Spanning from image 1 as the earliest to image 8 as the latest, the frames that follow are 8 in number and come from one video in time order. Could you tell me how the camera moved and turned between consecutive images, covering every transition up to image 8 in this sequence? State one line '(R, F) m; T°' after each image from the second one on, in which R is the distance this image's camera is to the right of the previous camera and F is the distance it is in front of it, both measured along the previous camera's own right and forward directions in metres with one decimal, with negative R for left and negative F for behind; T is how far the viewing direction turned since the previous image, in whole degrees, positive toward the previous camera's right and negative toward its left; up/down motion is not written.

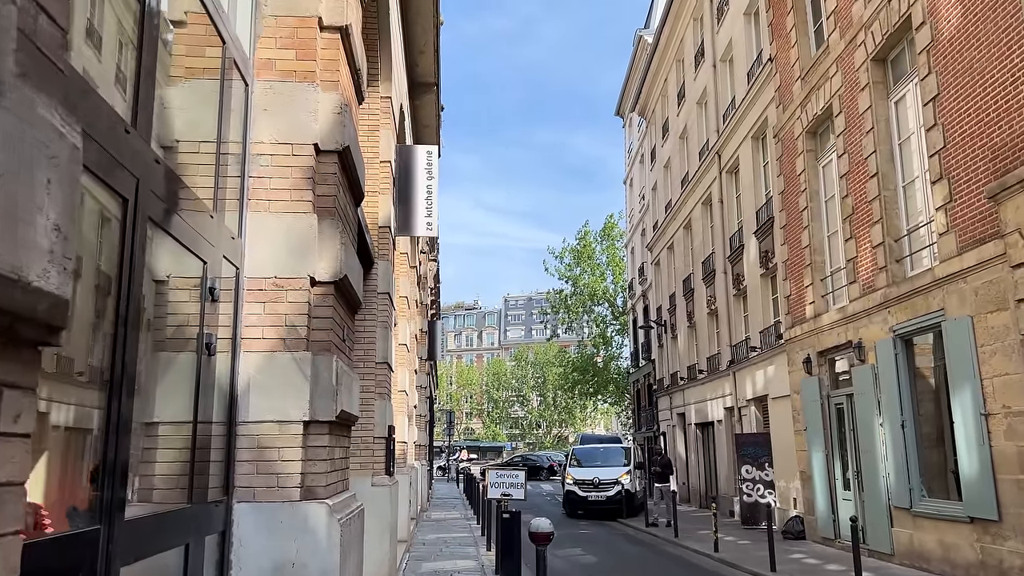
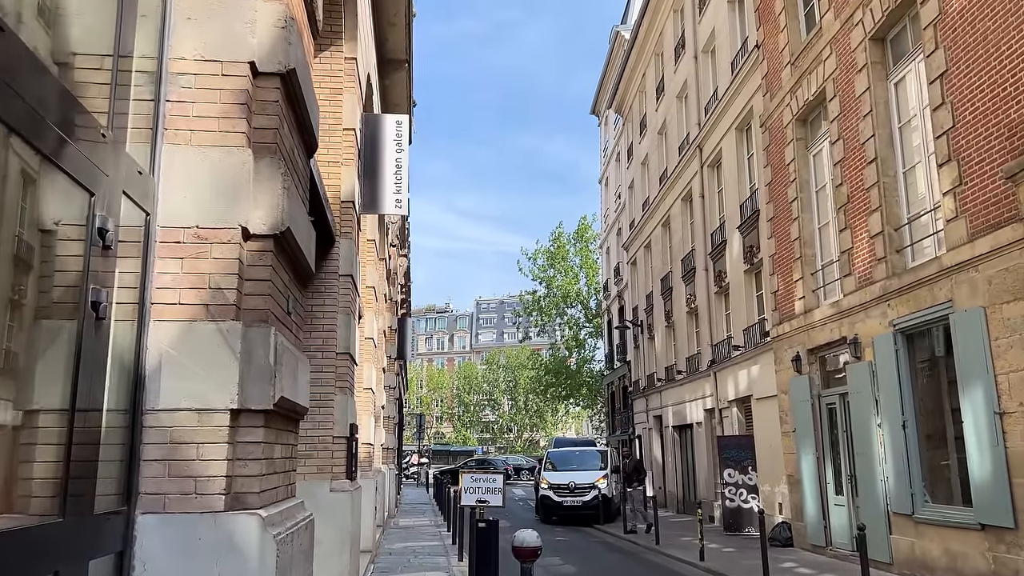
(-0.1, +0.8) m; +2°
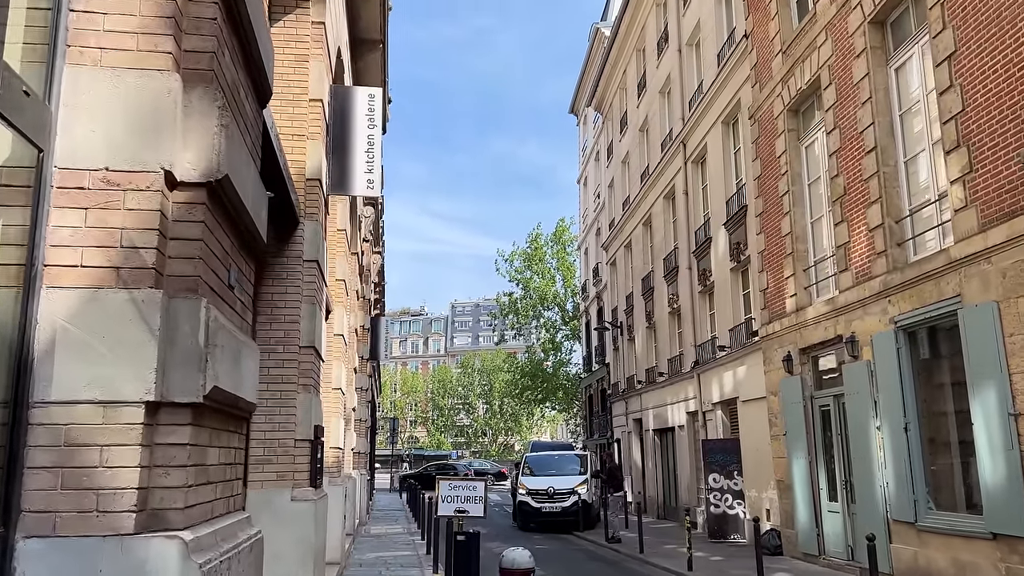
(-0.1, +0.7) m; +2°
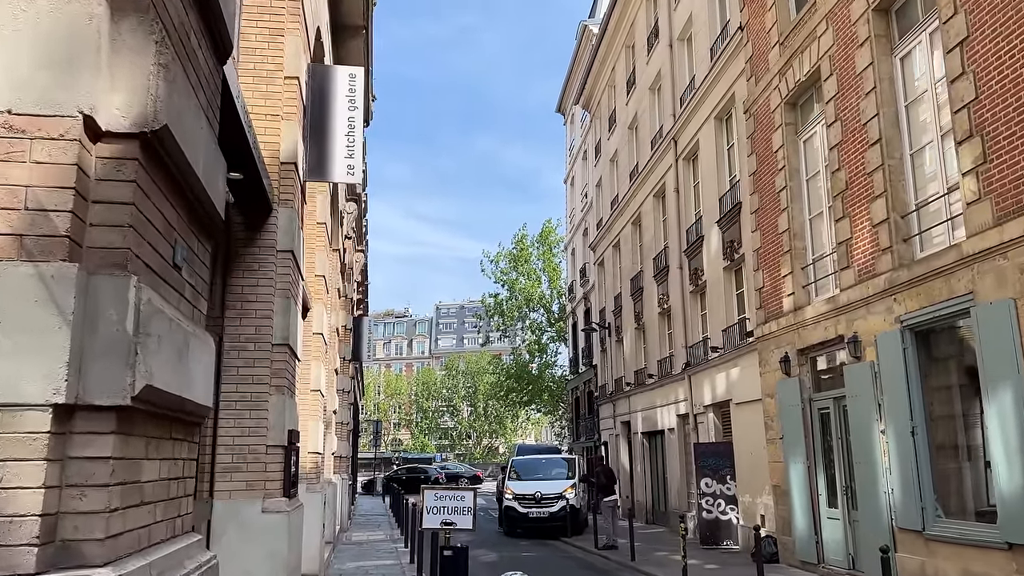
(-0.1, +0.5) m; +1°
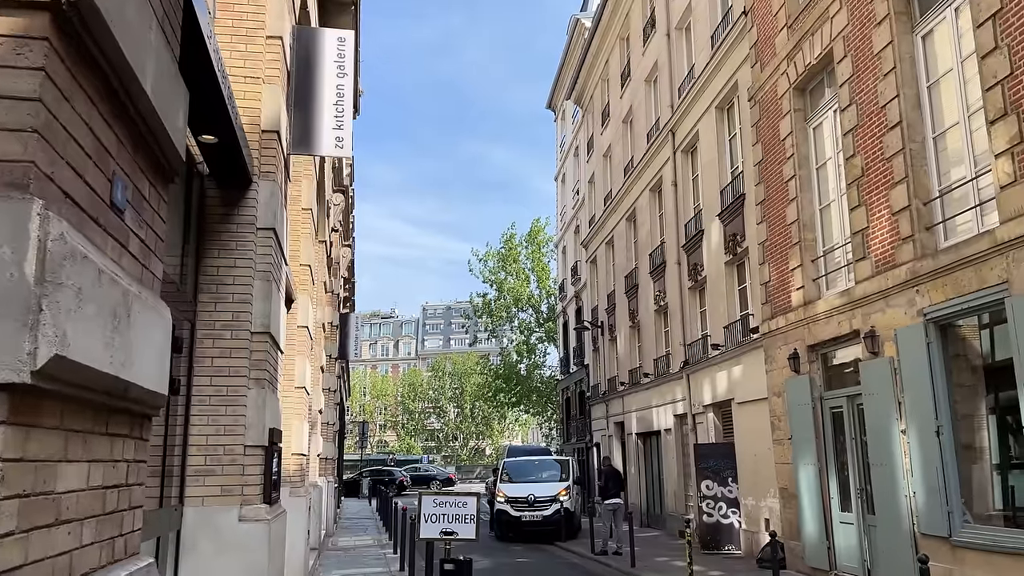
(-0.1, +0.6) m; +1°
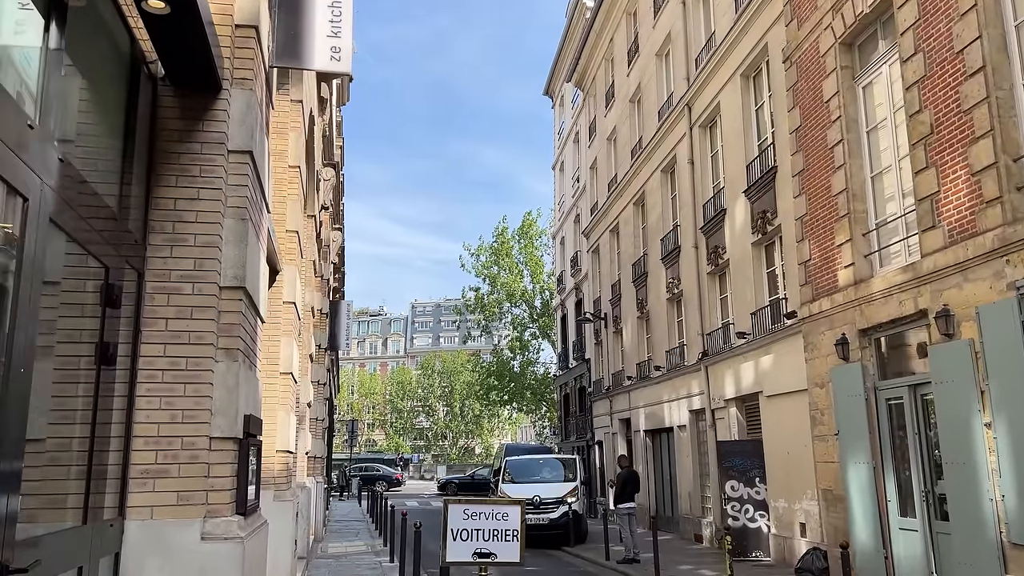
(-0.3, +1.3) m; +1°
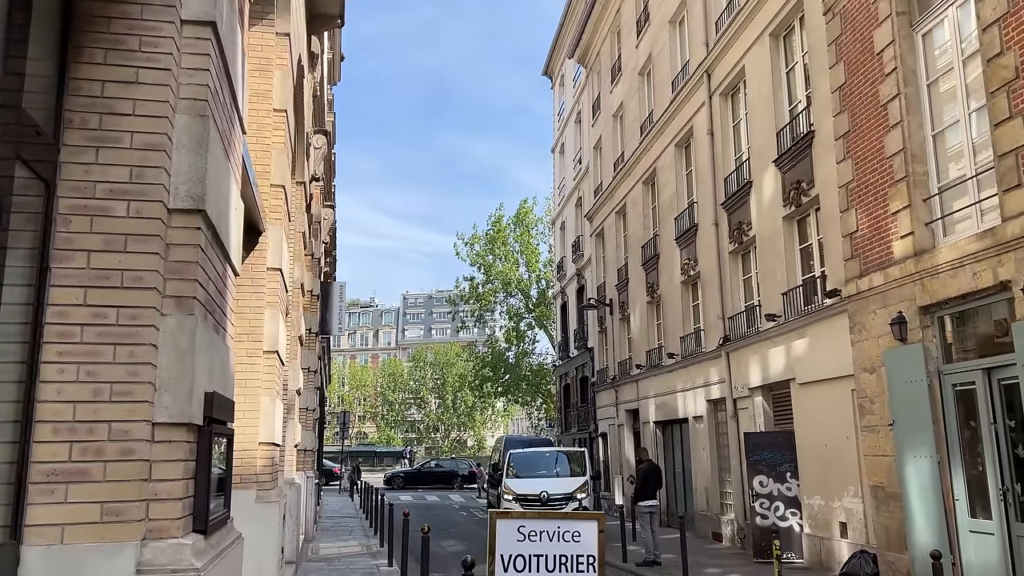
(-0.3, +1.2) m; +1°
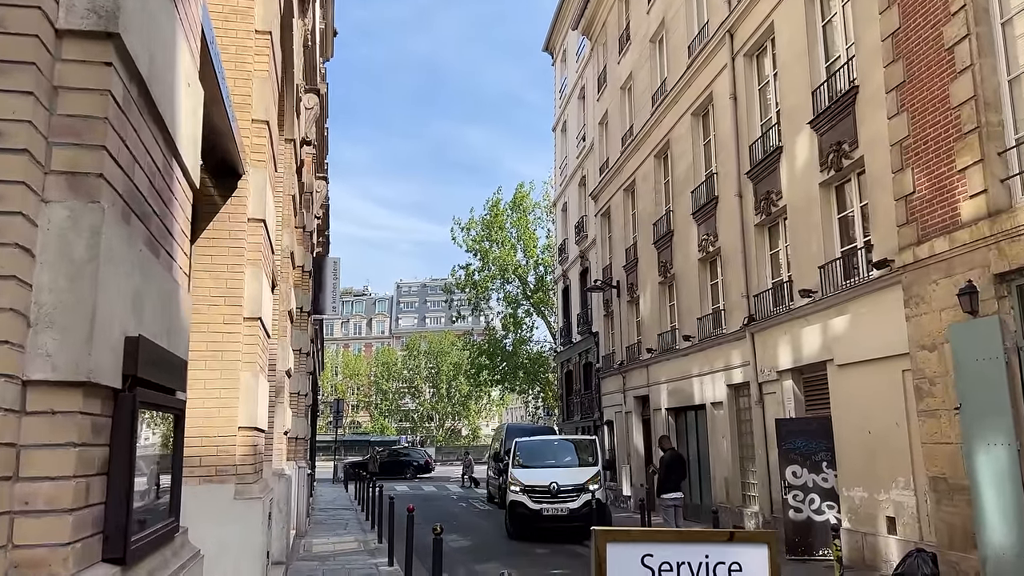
(-0.3, +1.1) m; 0°
